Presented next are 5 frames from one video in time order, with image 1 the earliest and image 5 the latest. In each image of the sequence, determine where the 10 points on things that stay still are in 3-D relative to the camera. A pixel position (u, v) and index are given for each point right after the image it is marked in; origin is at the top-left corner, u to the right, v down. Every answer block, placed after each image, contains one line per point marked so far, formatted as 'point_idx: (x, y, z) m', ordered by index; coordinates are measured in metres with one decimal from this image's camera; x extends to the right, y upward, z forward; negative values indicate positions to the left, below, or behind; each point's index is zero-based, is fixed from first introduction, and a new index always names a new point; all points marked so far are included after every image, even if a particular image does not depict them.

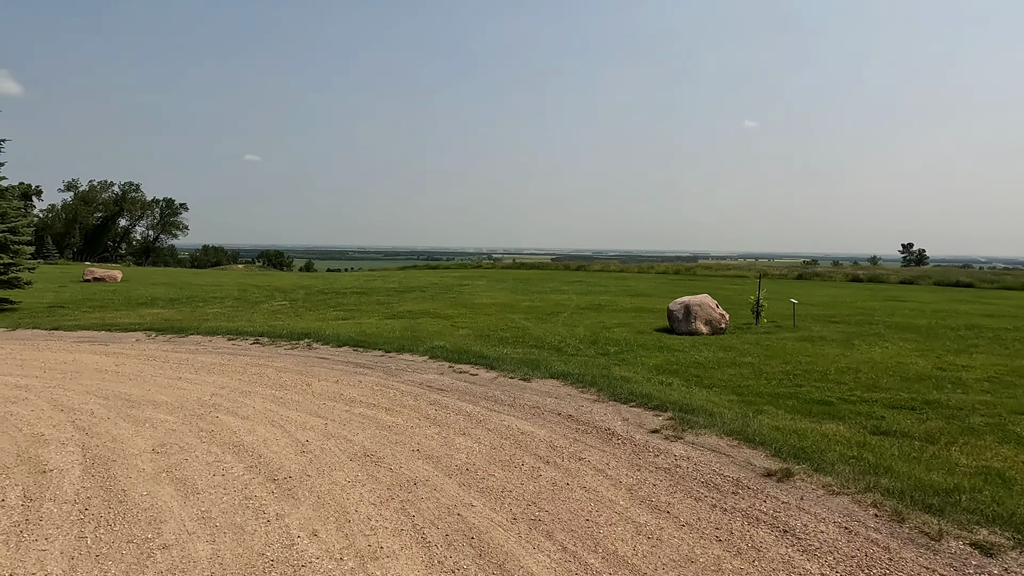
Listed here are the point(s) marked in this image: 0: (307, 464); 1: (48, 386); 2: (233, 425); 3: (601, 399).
0: (-1.7, -1.4, +5.4) m
1: (-5.9, -1.3, +8.4) m
2: (-2.8, -1.4, +6.6) m
3: (+1.1, -1.4, +8.1) m
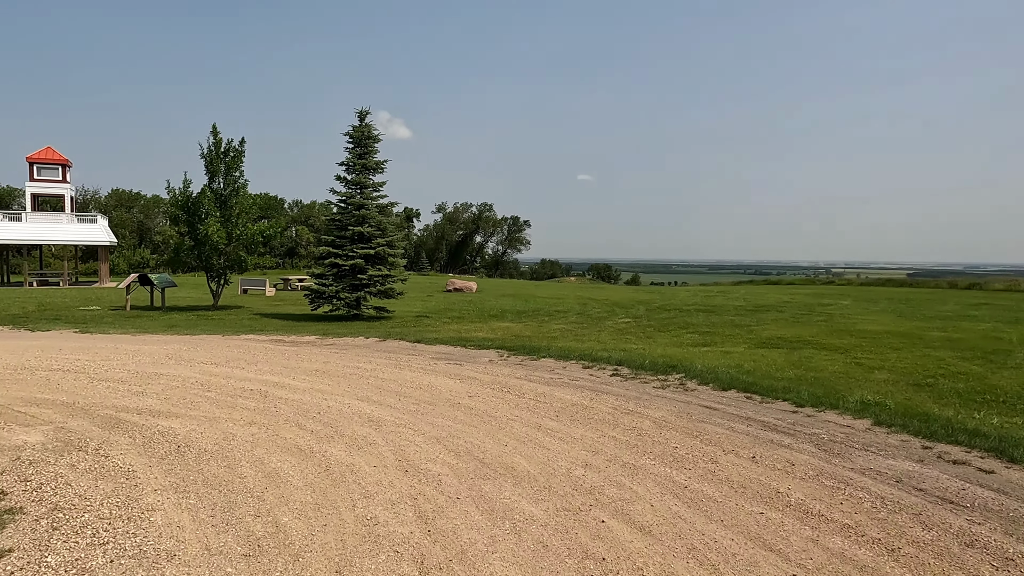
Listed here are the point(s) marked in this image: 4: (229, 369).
0: (+1.2, -1.6, +2.4) m
1: (-1.2, -1.4, +7.0) m
2: (+0.7, -1.6, +4.0) m
3: (+4.9, -1.7, +3.6) m
4: (-4.5, -1.3, +10.5) m
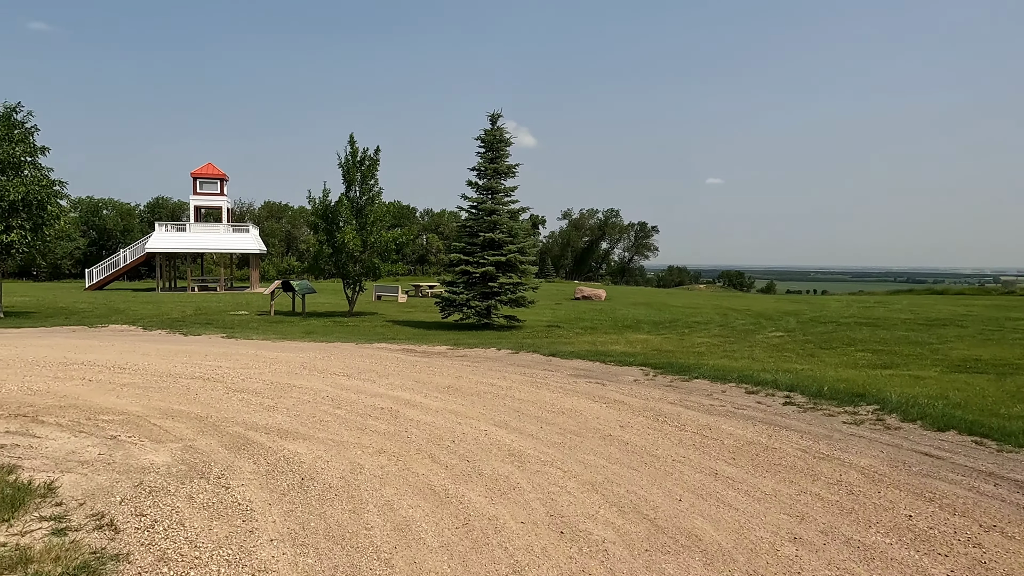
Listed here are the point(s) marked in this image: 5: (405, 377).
0: (+1.7, -1.7, +1.0) m
1: (+0.3, -1.6, +6.0) m
2: (+1.6, -1.7, +2.6) m
3: (+5.6, -1.8, +1.5) m
4: (-2.3, -1.4, +10.0) m
5: (-1.7, -1.4, +10.7) m
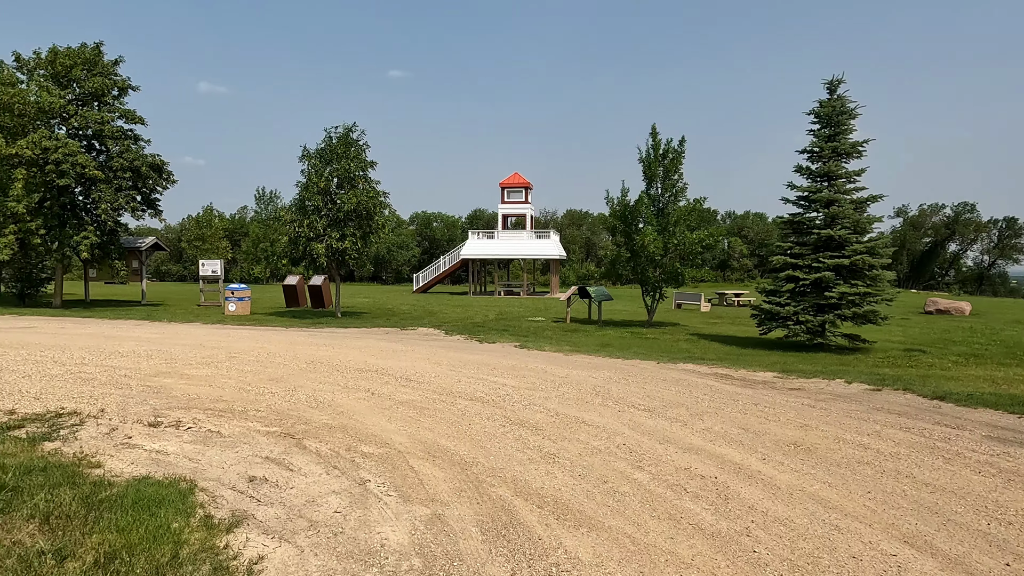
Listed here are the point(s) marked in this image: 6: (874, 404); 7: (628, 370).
0: (+1.6, -1.8, -2.3) m
1: (+2.4, -1.7, +2.8) m
2: (+2.2, -1.8, -0.8) m
3: (+5.3, -1.9, -3.6) m
4: (+1.8, -1.6, +7.6) m
5: (+2.6, -1.6, +7.9) m
6: (+5.0, -1.6, +9.2) m
7: (+2.1, -1.5, +12.0) m
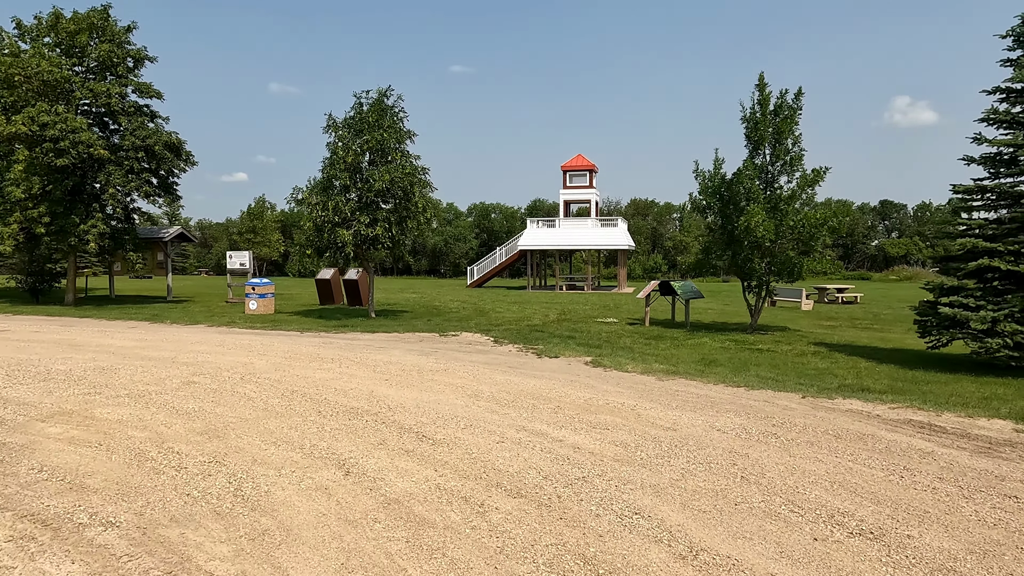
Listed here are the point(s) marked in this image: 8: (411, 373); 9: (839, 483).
0: (+1.1, -1.9, -6.5) m
1: (+2.4, -1.7, -1.5) m
2: (+1.9, -1.9, -5.0) m
3: (+4.7, -2.0, -8.1) m
4: (+2.2, -1.6, +3.3) m
5: (+3.1, -1.6, +3.6) m
6: (+5.6, -1.6, +4.7) m
7: (+2.9, -1.5, +7.7) m
8: (-1.5, -1.3, +10.1) m
9: (+2.6, -1.5, +5.2) m
